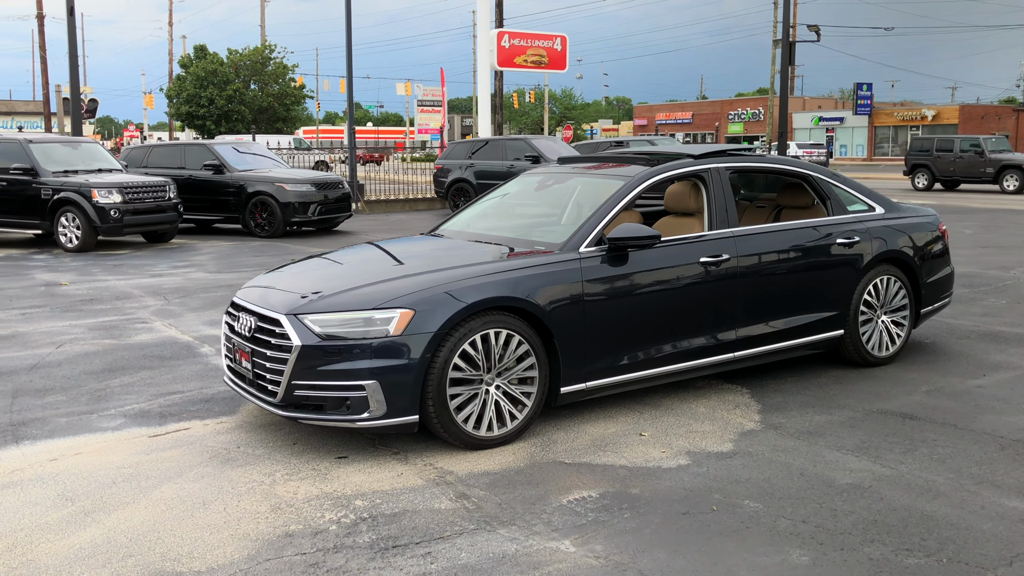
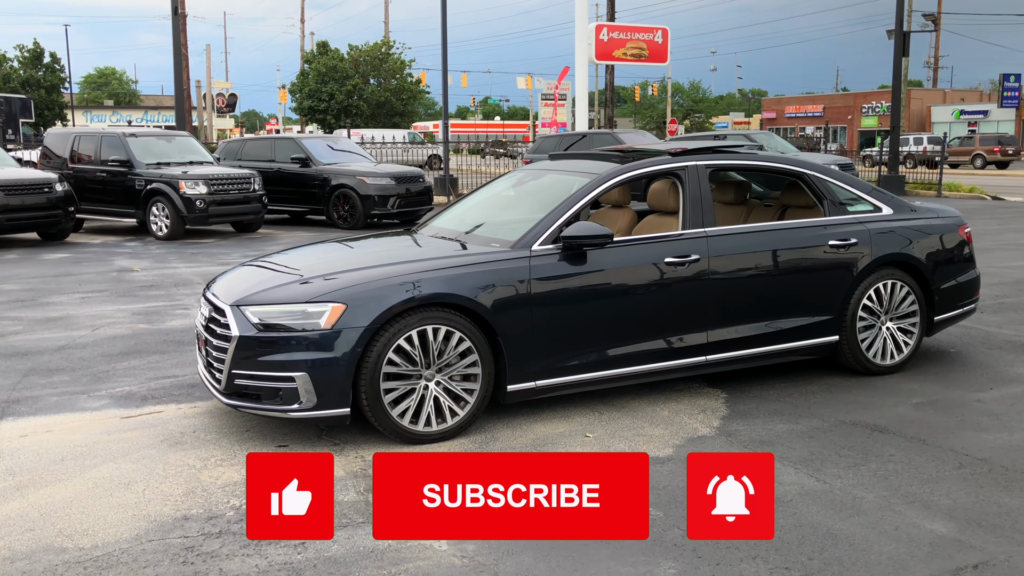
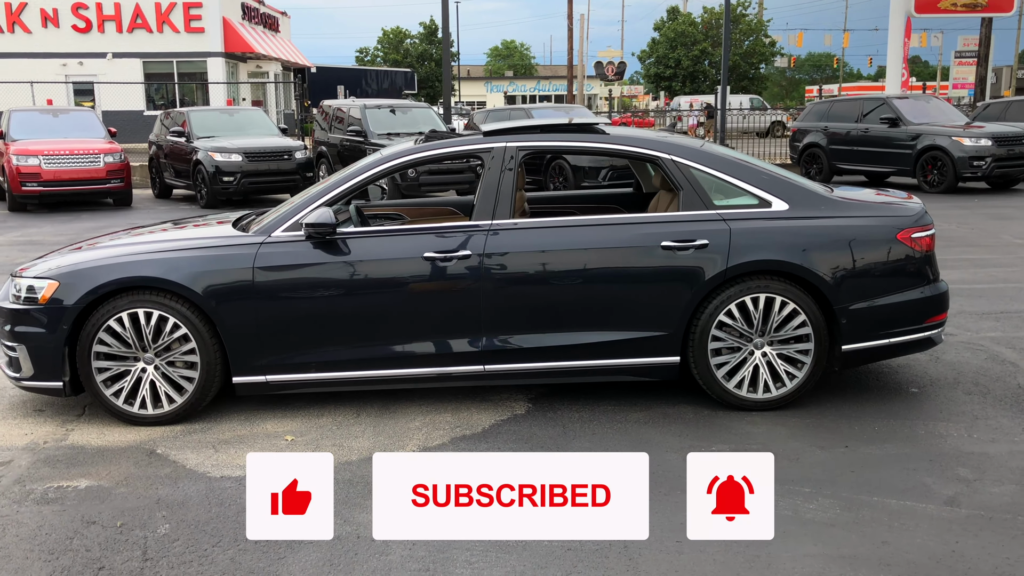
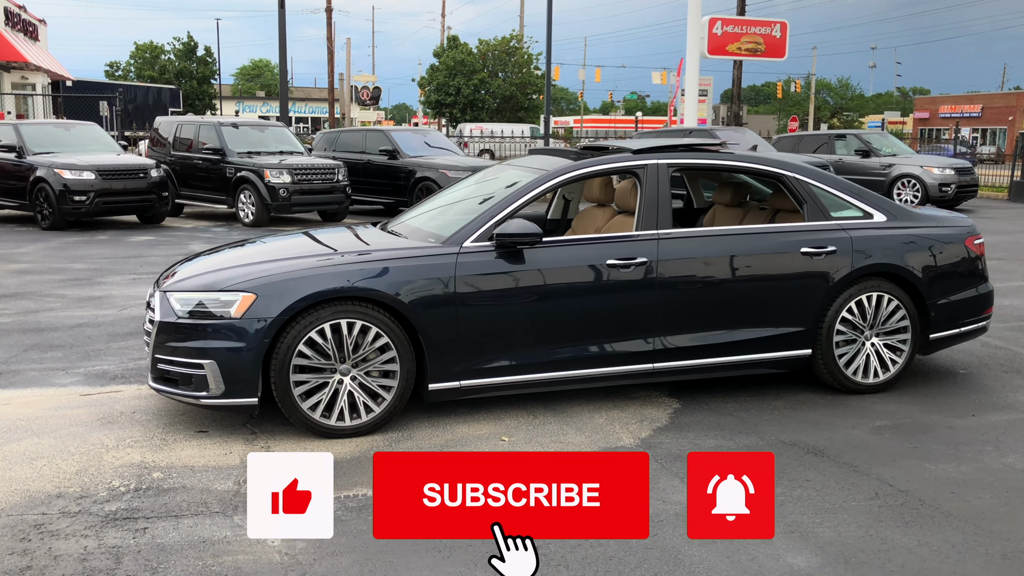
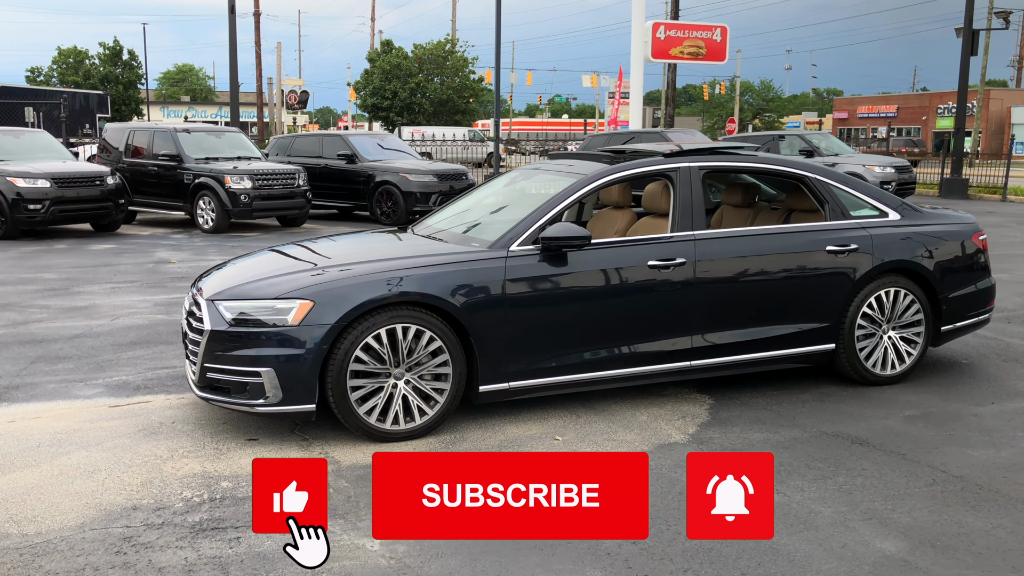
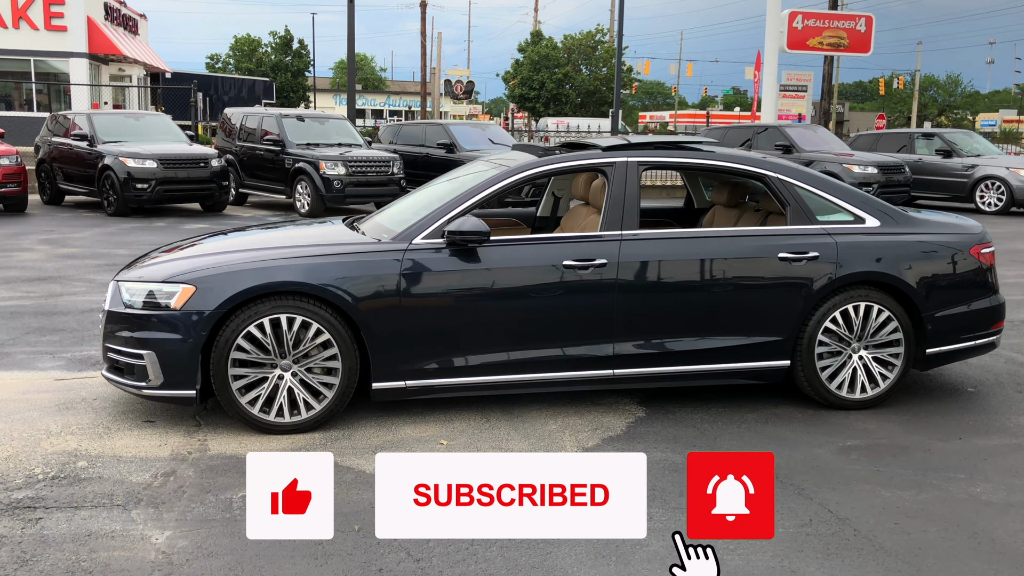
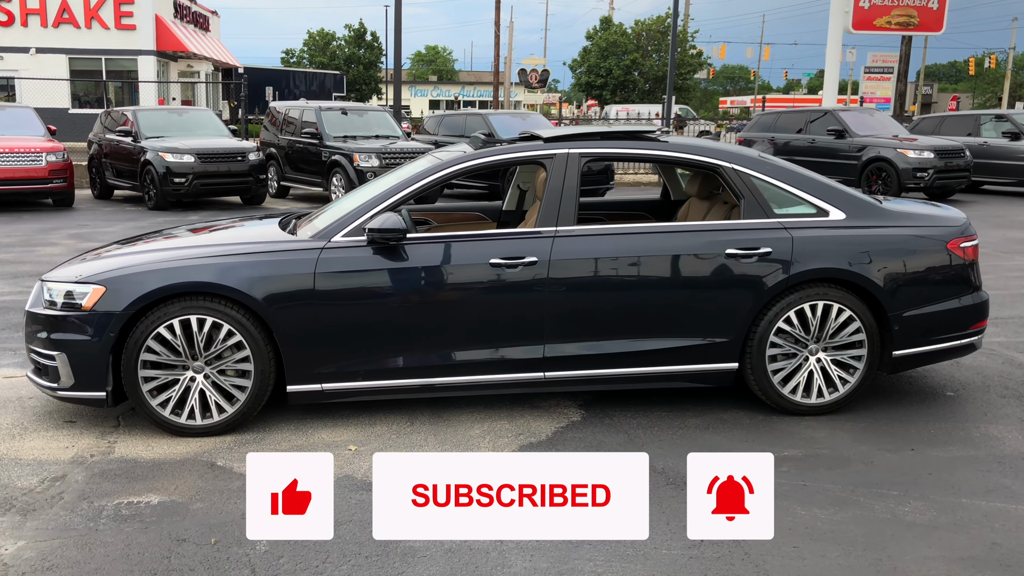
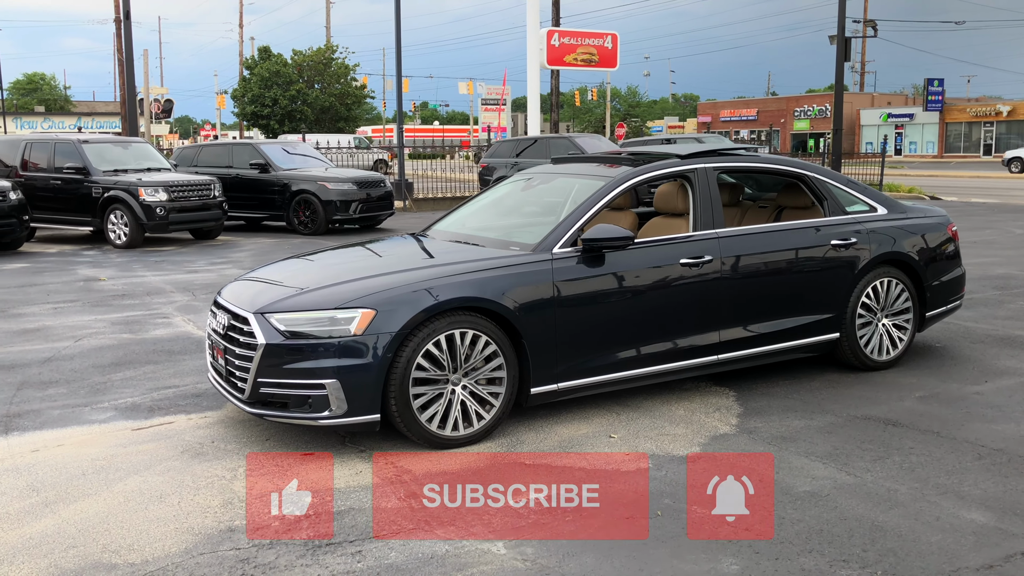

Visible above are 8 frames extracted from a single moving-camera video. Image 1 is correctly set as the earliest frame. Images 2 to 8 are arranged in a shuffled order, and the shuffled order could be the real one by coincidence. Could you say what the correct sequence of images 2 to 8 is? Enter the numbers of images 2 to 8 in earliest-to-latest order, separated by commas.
8, 2, 5, 4, 6, 7, 3
